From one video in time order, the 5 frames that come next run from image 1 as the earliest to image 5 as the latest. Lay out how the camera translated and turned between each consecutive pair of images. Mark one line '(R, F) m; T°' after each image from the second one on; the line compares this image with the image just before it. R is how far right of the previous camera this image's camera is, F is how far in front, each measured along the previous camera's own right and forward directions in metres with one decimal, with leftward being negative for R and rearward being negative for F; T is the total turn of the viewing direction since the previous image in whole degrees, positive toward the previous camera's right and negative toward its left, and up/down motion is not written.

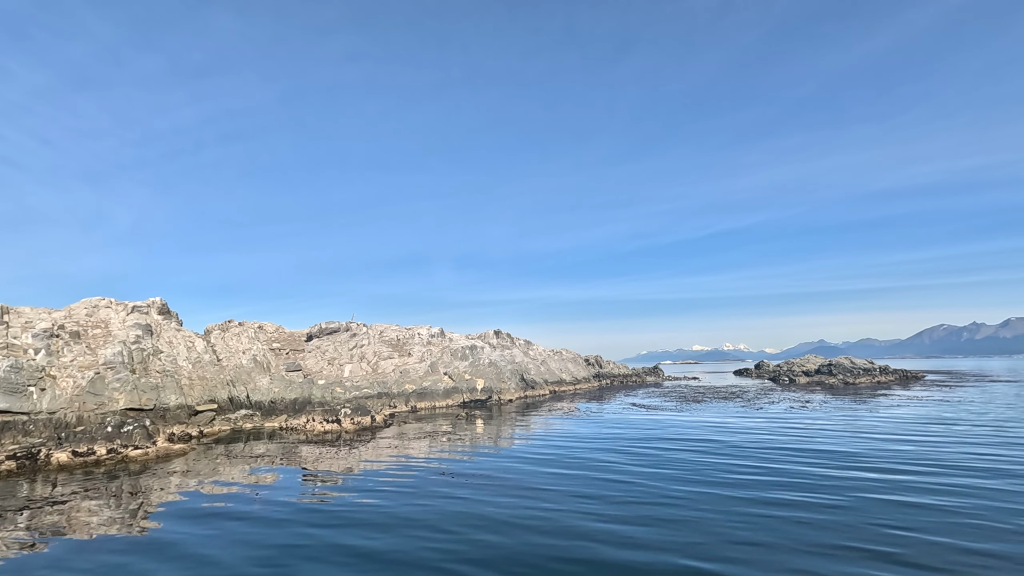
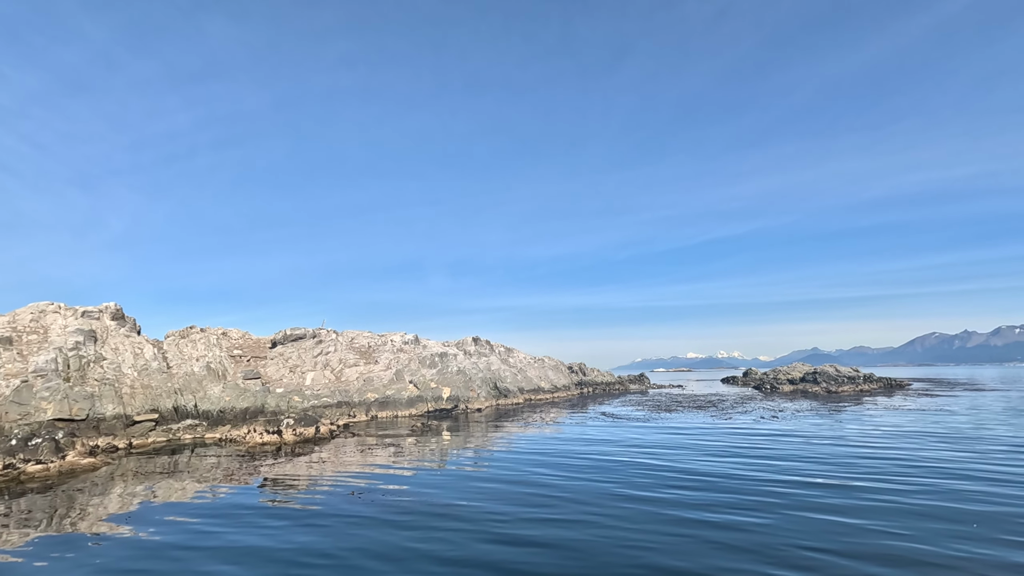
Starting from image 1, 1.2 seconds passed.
(+1.9, +1.0) m; 0°
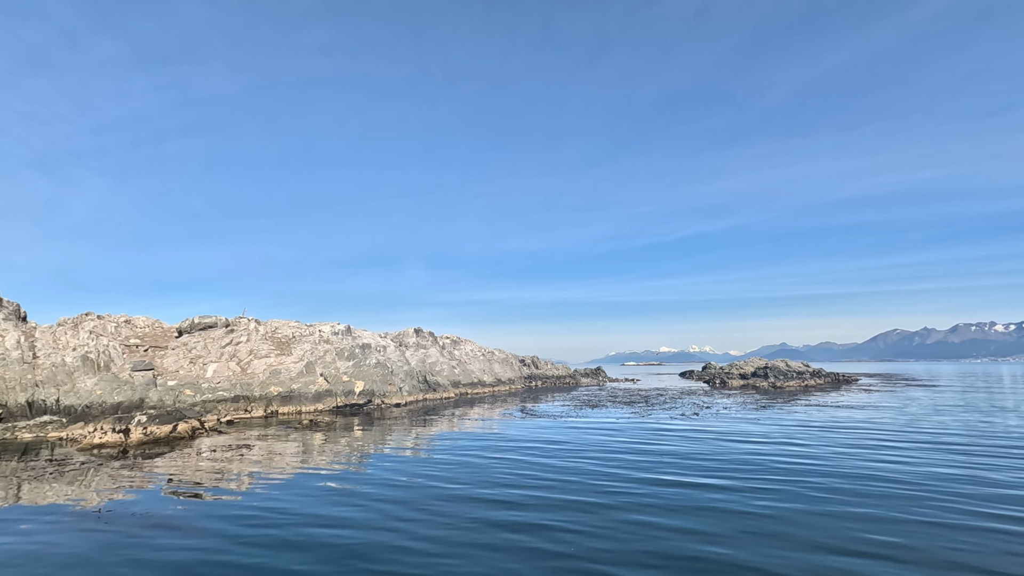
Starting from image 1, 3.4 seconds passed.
(+3.8, +1.9) m; +2°
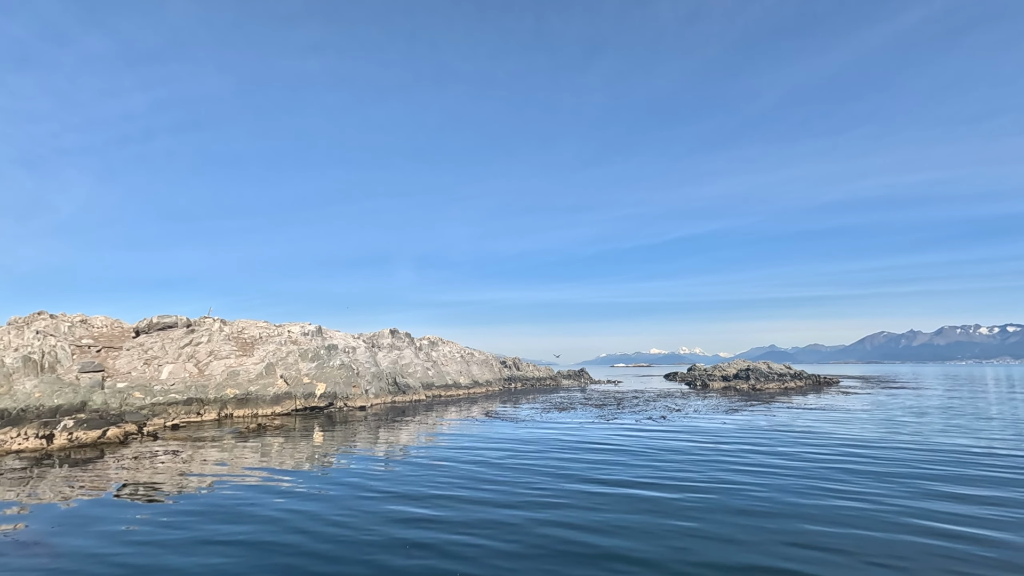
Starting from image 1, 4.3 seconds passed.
(+1.5, +0.9) m; +1°
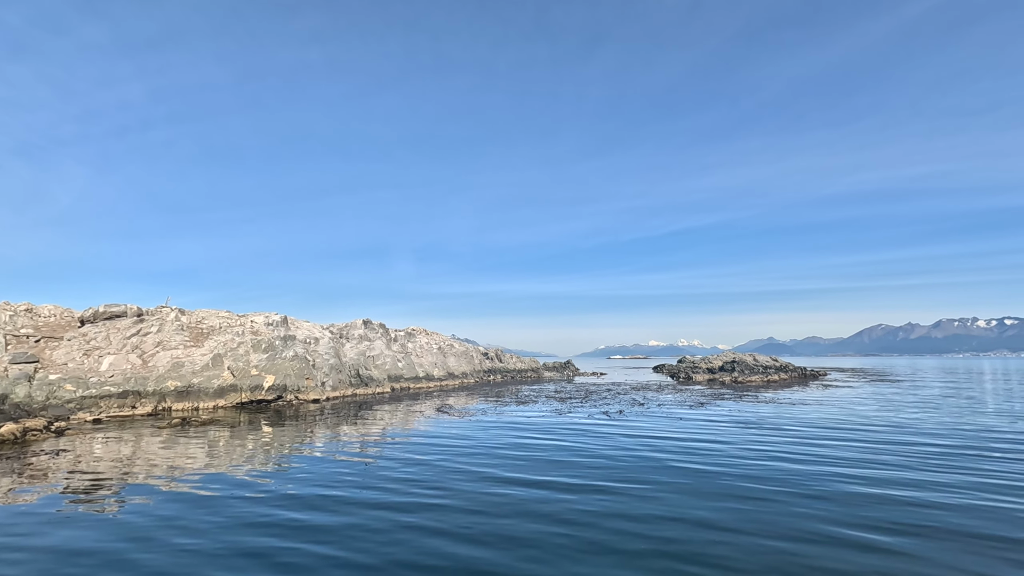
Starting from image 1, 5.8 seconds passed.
(+2.4, +1.5) m; 0°
